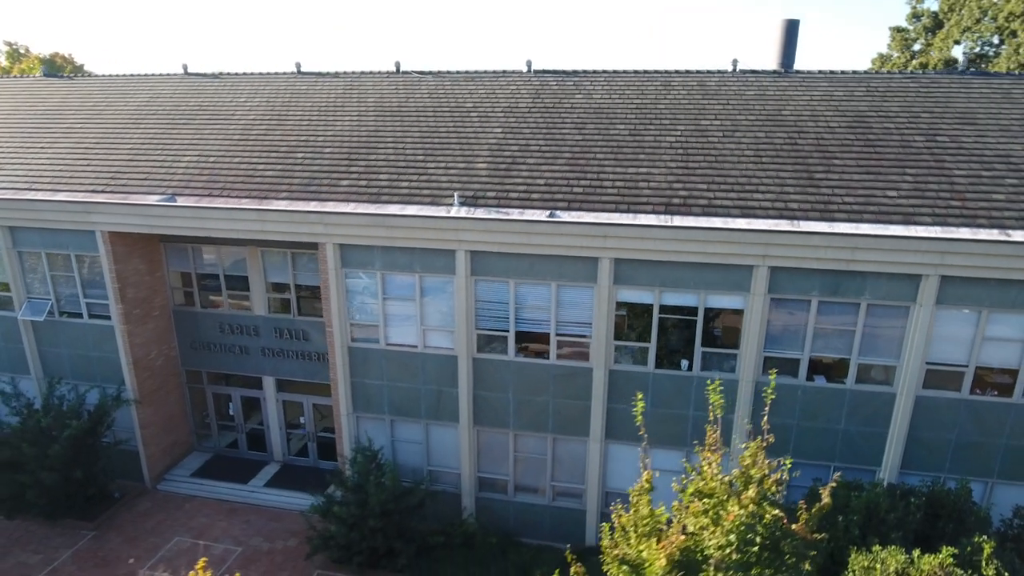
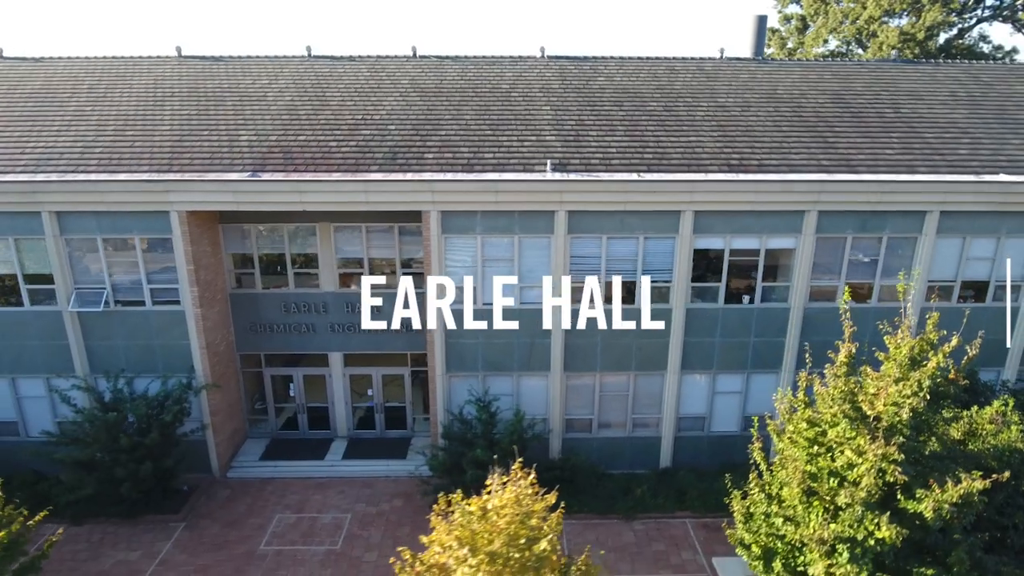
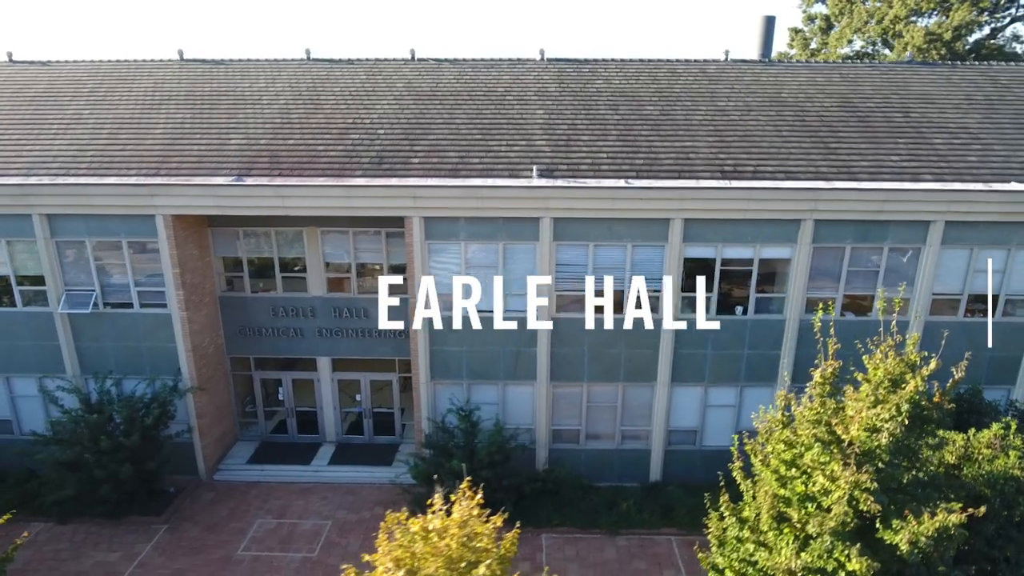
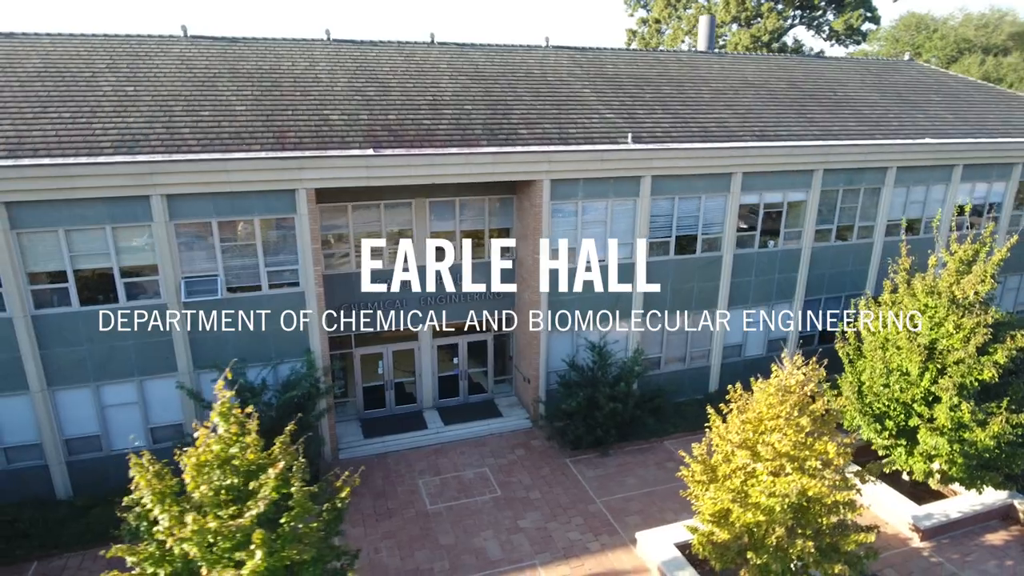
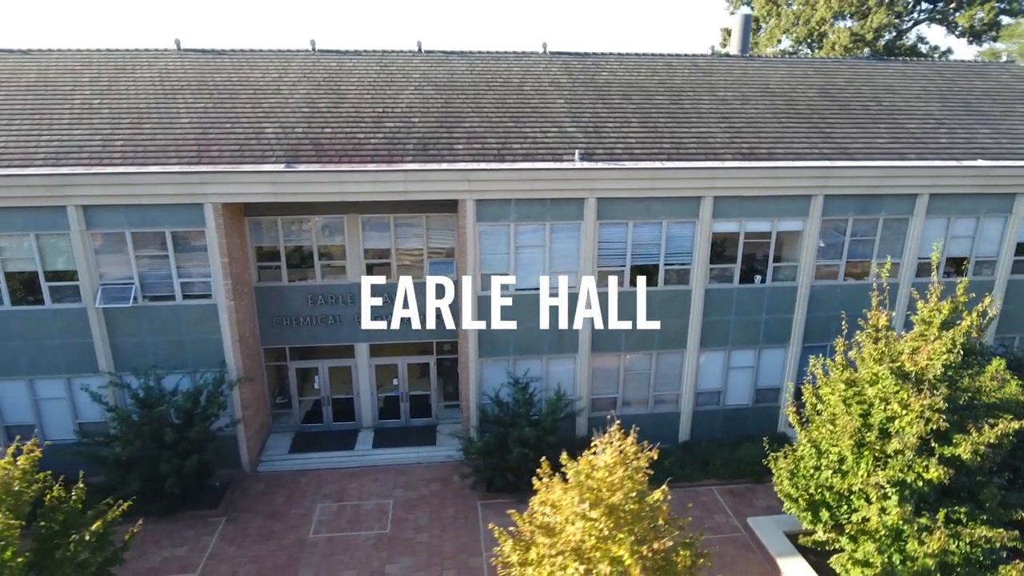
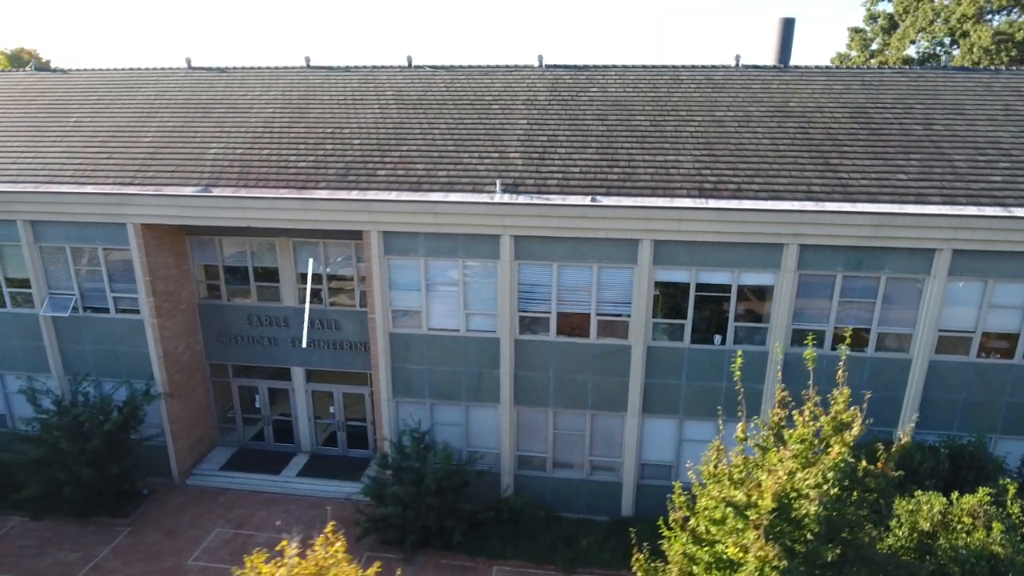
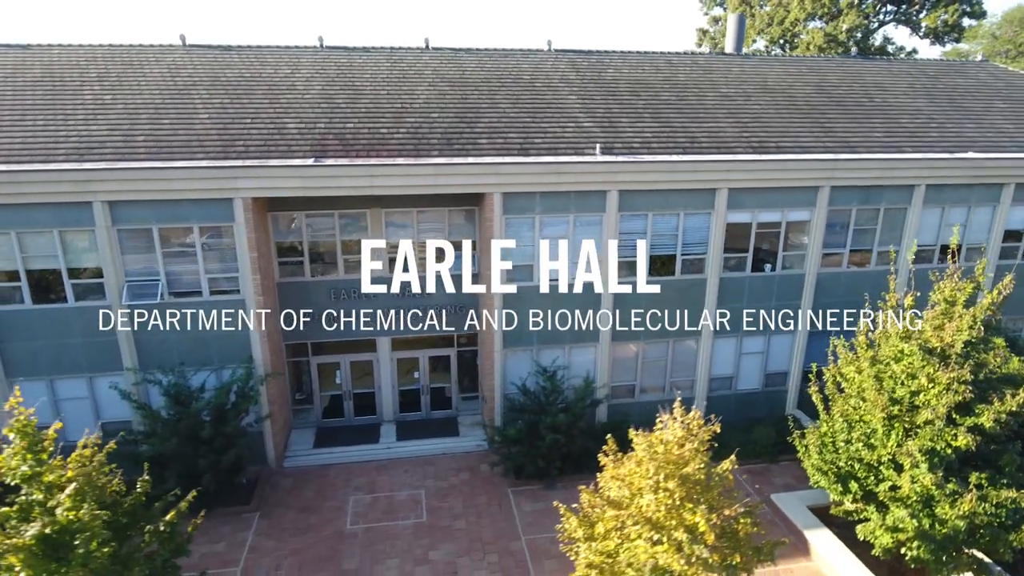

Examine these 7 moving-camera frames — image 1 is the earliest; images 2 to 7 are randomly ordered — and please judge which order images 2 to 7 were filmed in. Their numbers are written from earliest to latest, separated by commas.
6, 3, 2, 5, 7, 4
